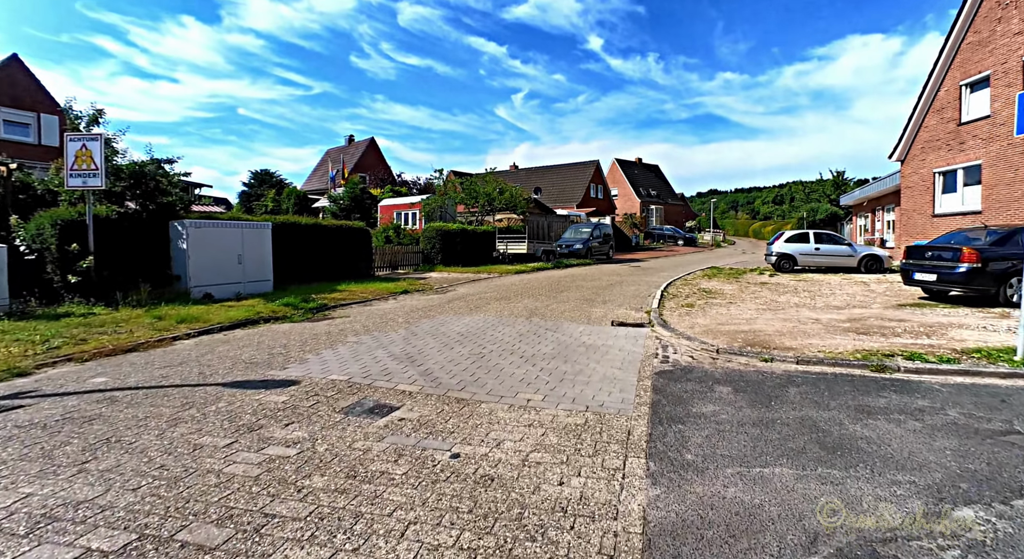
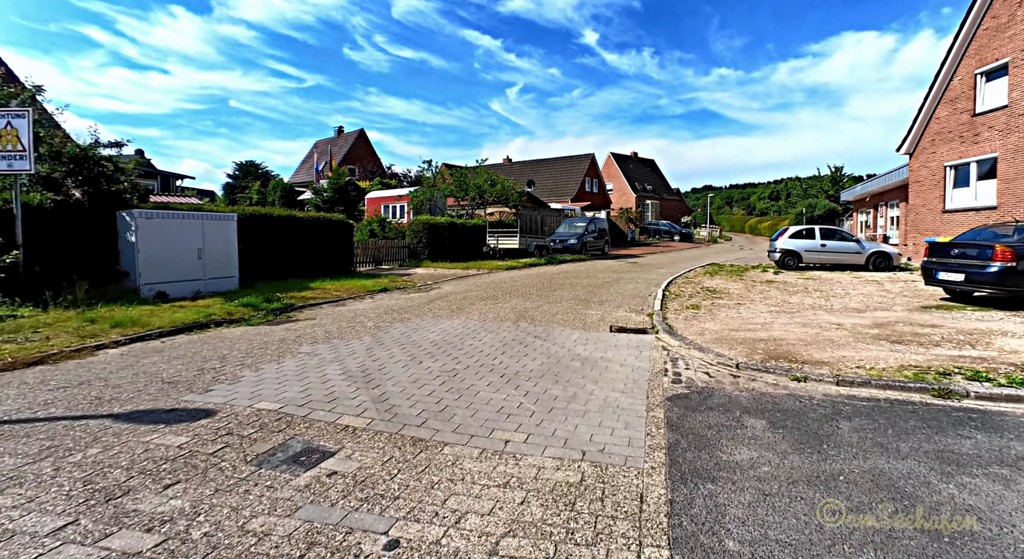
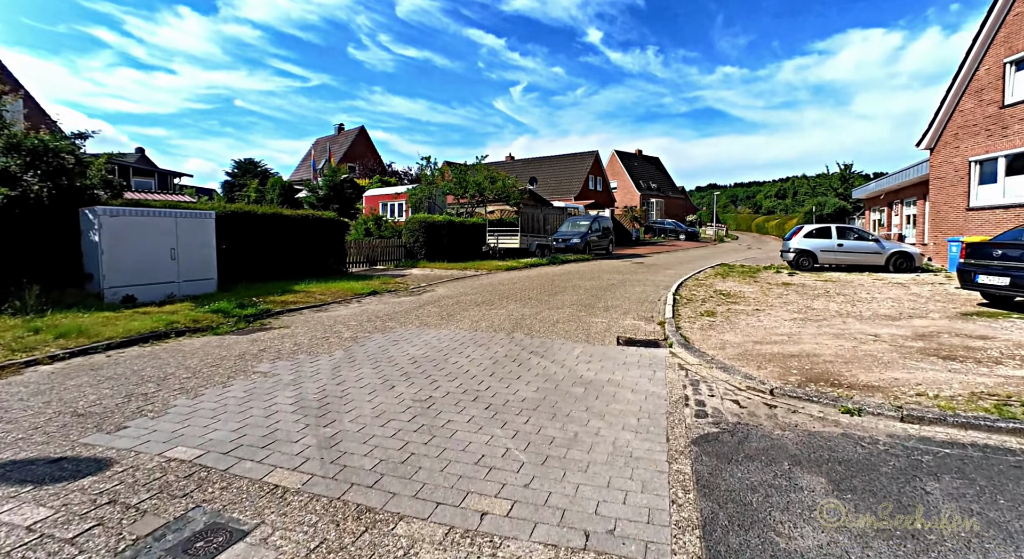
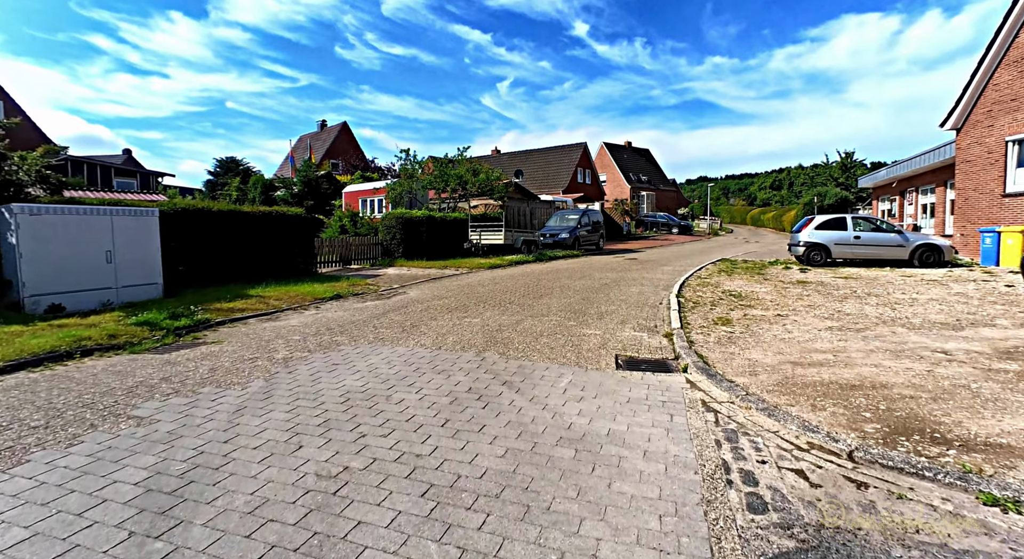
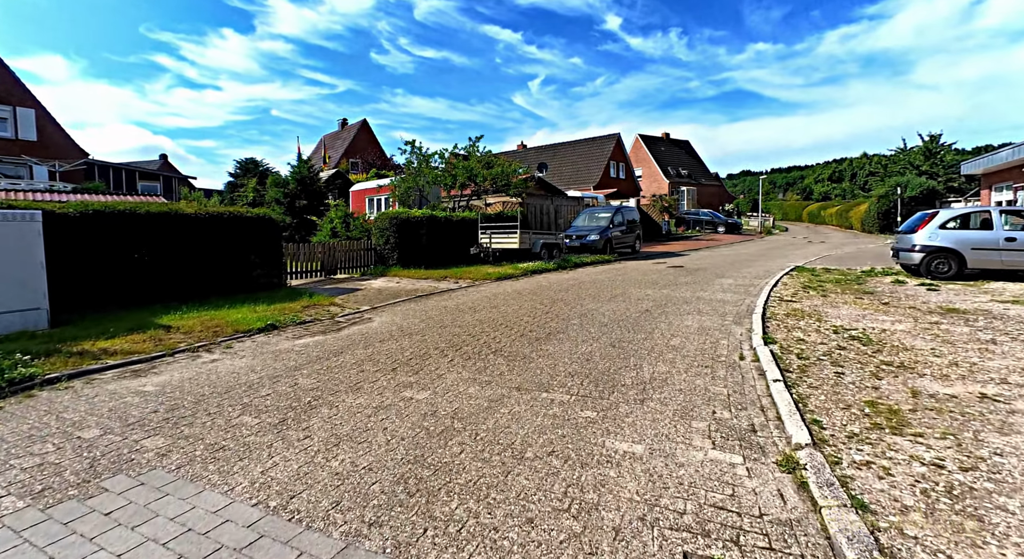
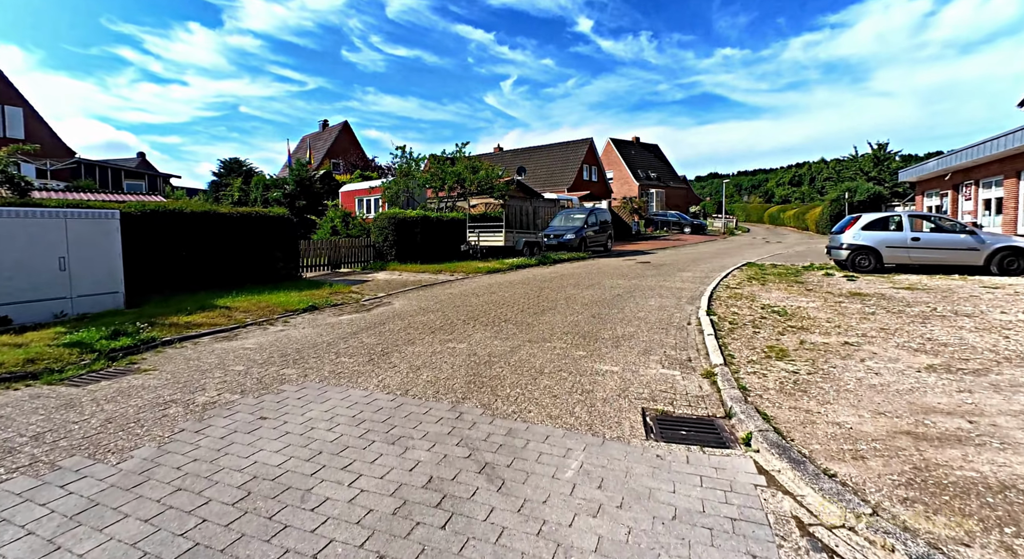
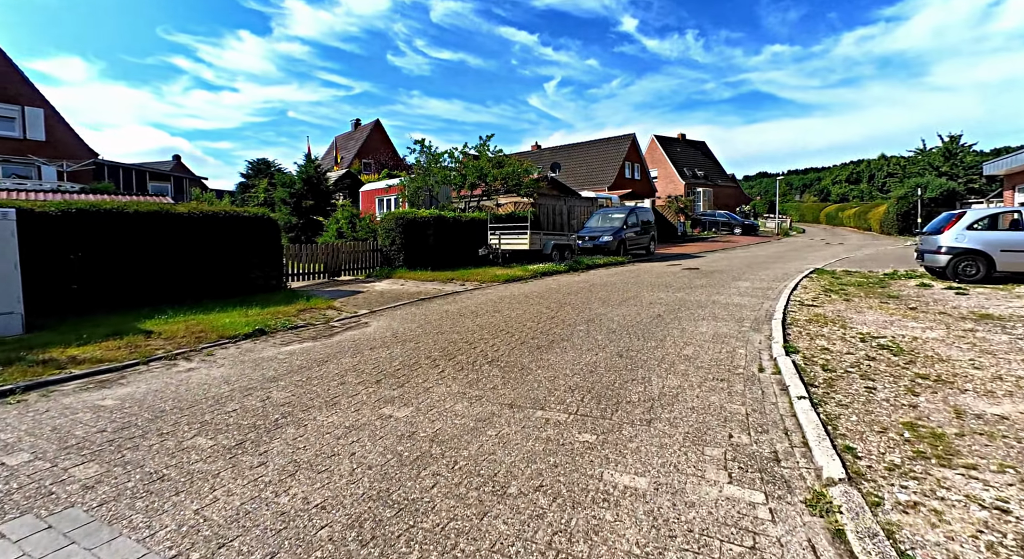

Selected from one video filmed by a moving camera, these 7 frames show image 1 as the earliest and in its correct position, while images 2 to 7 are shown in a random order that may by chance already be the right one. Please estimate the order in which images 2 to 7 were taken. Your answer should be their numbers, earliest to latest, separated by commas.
2, 3, 4, 6, 5, 7
